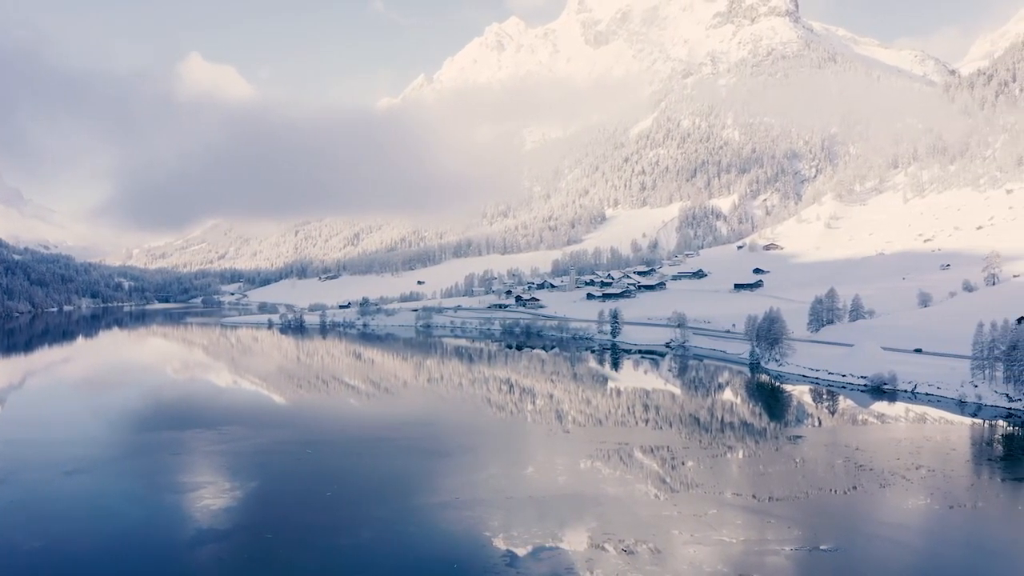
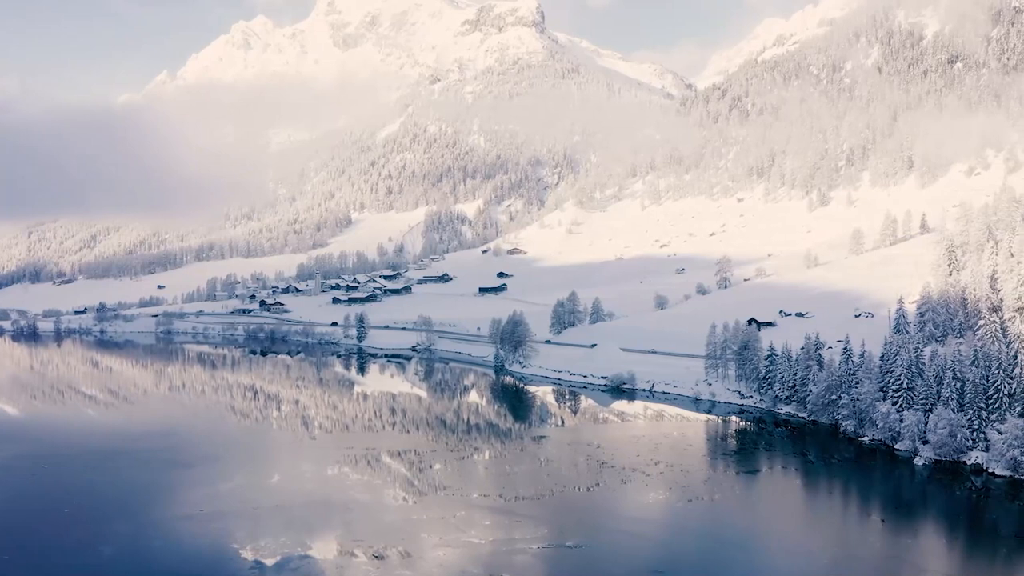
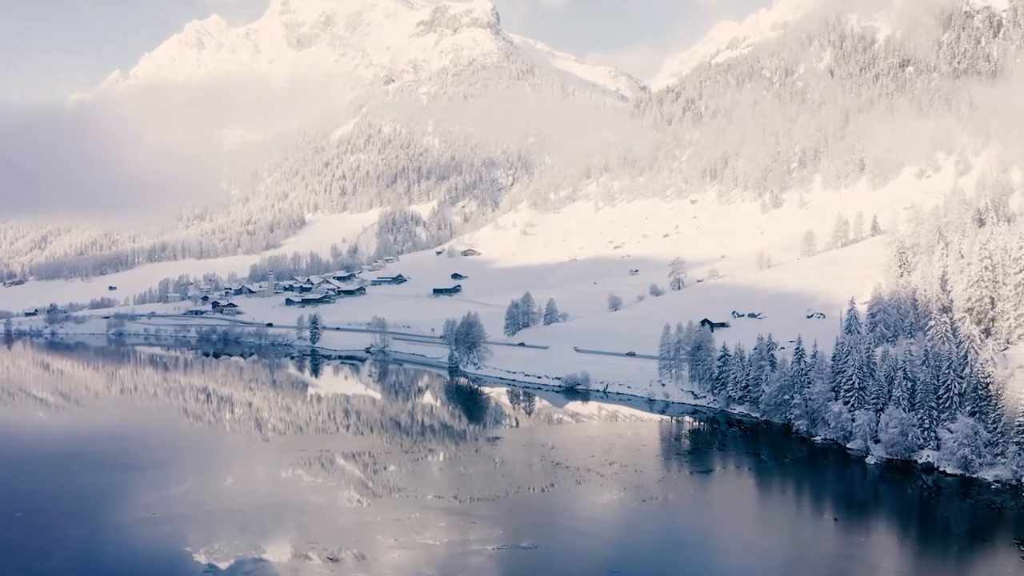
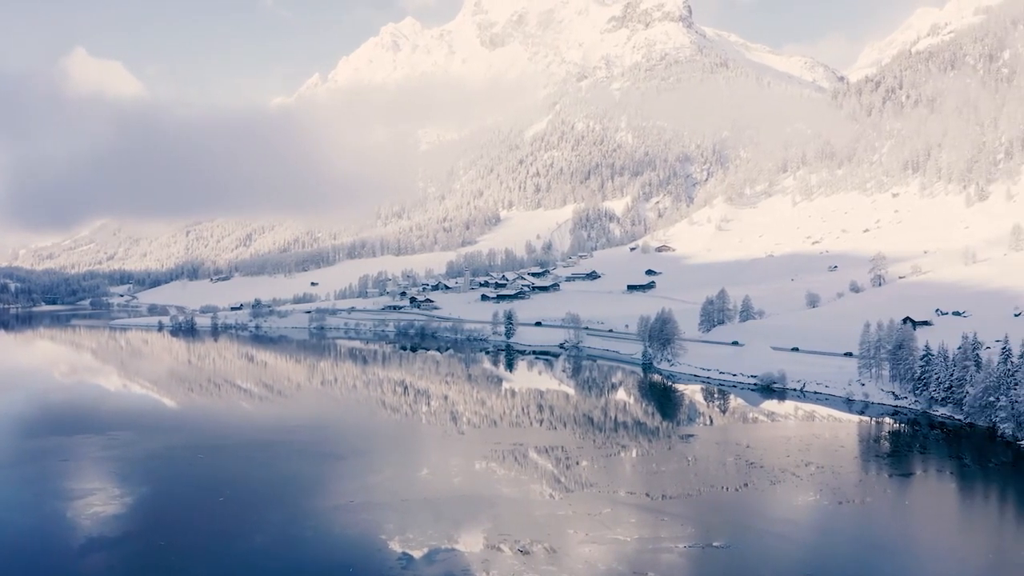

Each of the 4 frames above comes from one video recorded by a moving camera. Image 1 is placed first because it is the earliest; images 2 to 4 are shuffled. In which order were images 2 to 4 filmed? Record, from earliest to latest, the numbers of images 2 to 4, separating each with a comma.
4, 2, 3
